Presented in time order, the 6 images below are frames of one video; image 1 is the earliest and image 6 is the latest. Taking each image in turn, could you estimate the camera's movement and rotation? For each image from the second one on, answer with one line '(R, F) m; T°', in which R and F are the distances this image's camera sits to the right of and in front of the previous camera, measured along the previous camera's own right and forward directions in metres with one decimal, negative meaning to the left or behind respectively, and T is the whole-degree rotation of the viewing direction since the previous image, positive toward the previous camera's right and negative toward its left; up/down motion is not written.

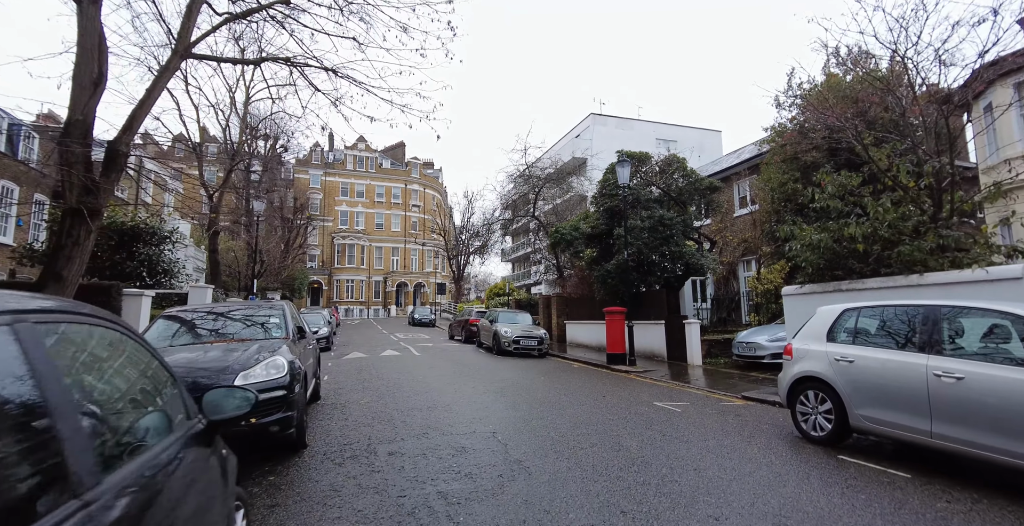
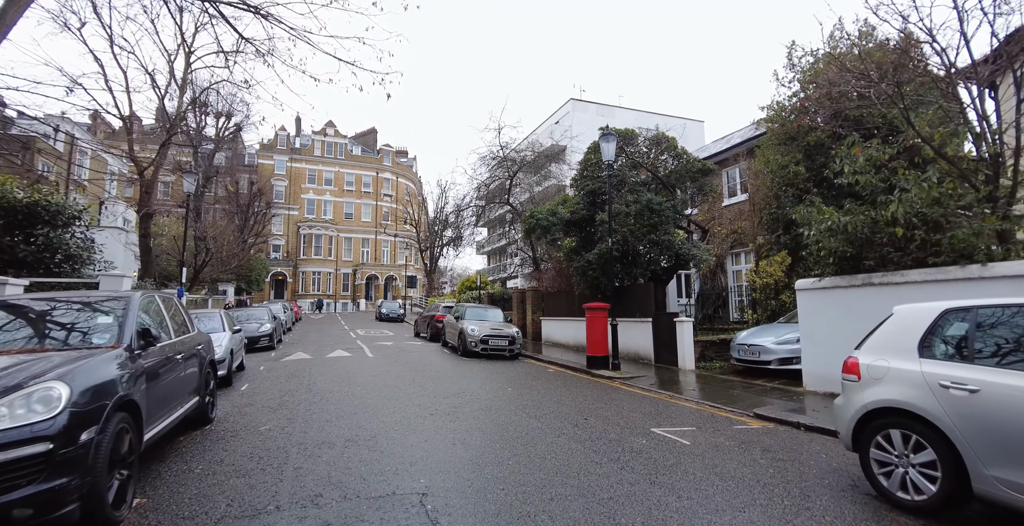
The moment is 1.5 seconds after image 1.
(+0.3, +1.7) m; +3°
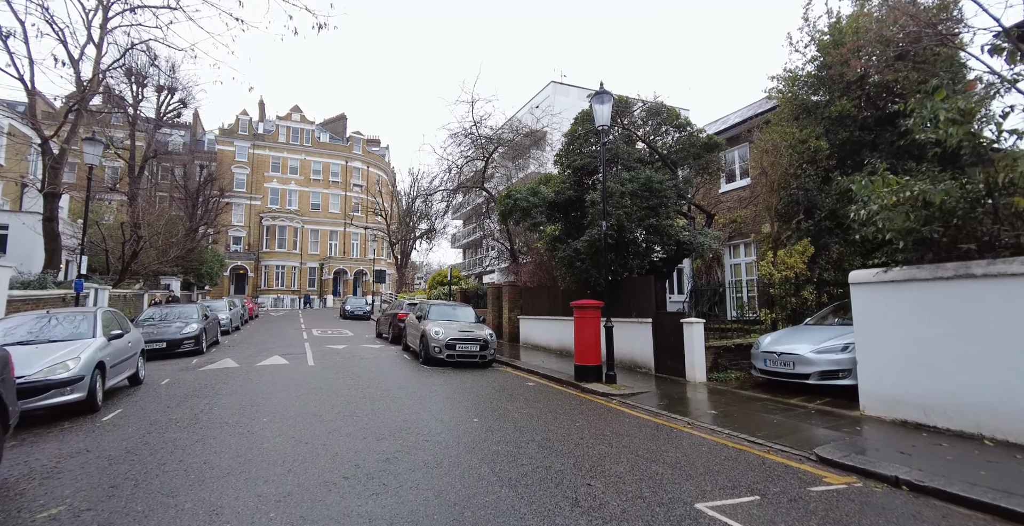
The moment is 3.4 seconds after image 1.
(+0.1, +2.1) m; +3°
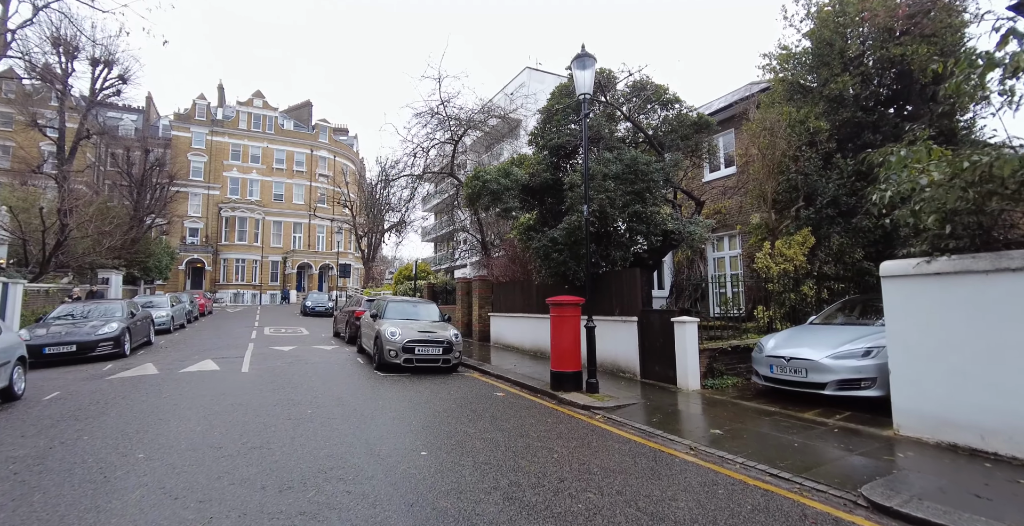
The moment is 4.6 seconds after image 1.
(+0.1, +1.3) m; +3°
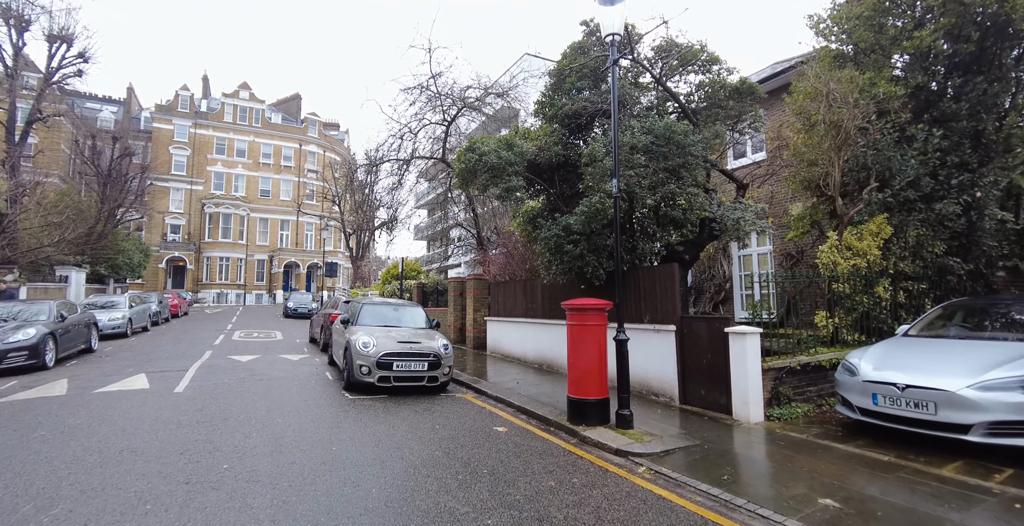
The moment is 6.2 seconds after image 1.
(-0.1, +1.8) m; +1°
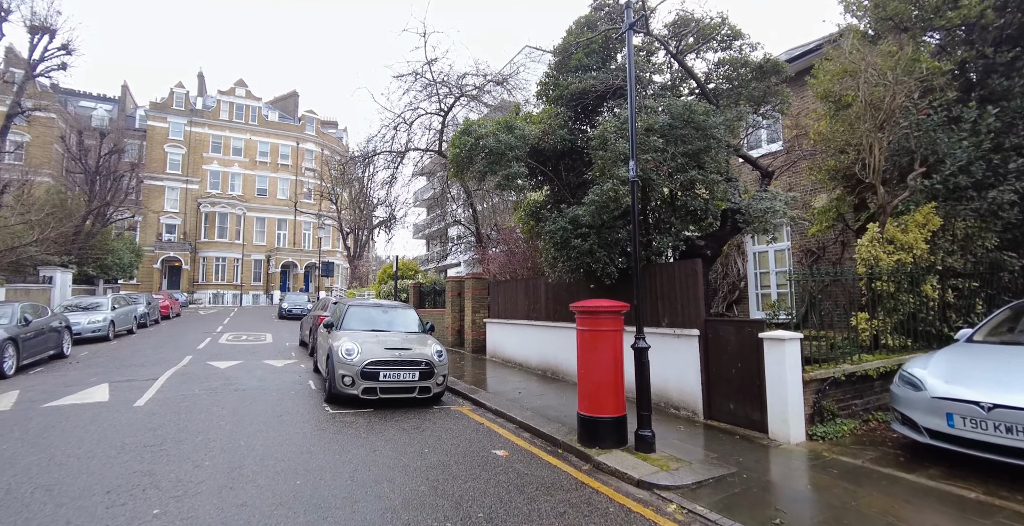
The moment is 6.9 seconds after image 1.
(0.0, +0.8) m; 0°
